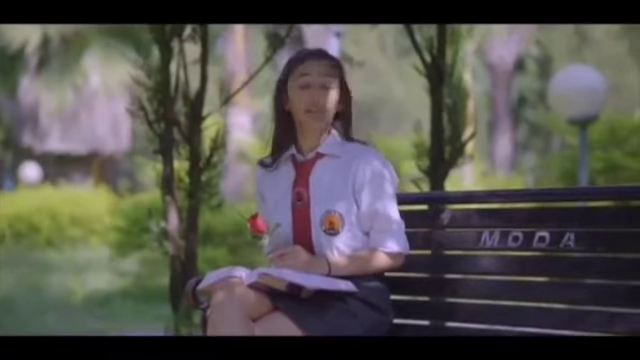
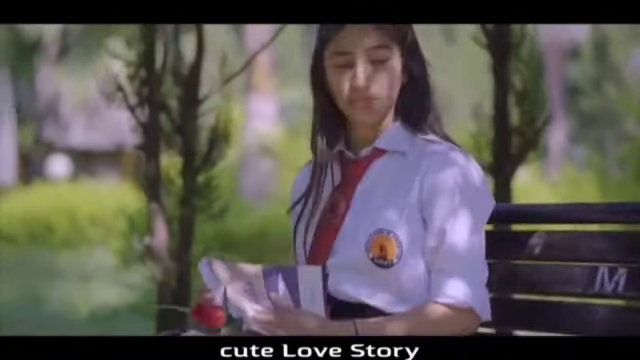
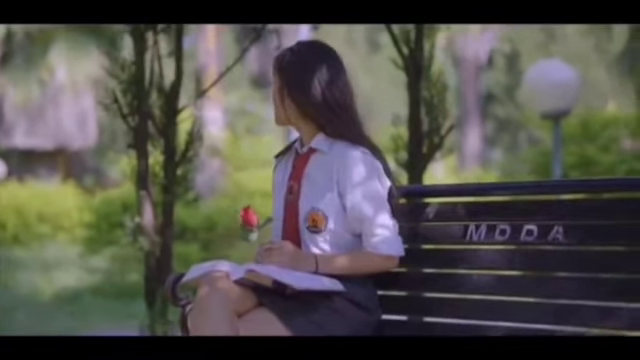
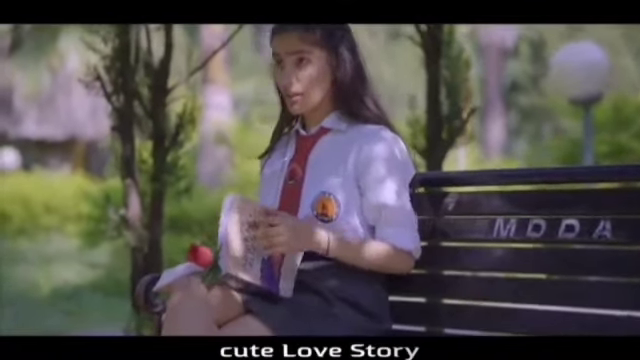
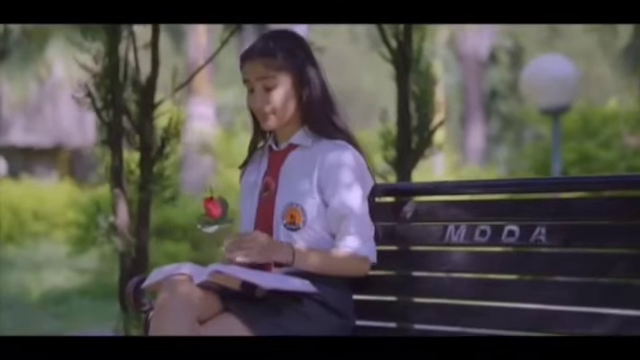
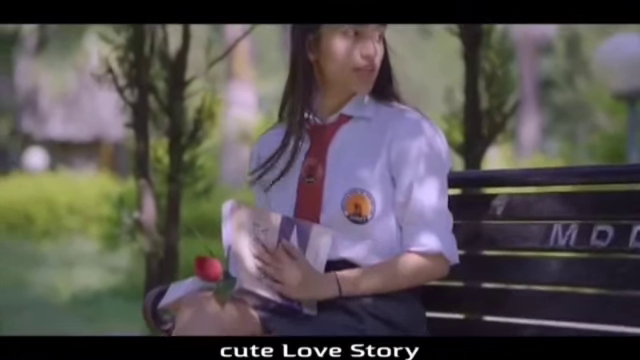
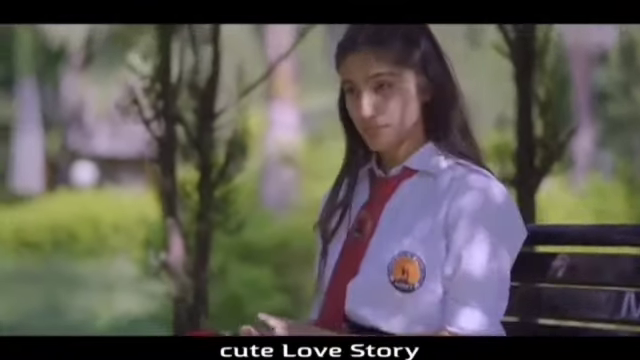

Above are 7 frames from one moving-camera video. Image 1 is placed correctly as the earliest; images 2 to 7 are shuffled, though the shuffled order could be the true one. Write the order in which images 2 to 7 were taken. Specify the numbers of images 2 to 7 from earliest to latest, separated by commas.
3, 5, 4, 6, 2, 7
